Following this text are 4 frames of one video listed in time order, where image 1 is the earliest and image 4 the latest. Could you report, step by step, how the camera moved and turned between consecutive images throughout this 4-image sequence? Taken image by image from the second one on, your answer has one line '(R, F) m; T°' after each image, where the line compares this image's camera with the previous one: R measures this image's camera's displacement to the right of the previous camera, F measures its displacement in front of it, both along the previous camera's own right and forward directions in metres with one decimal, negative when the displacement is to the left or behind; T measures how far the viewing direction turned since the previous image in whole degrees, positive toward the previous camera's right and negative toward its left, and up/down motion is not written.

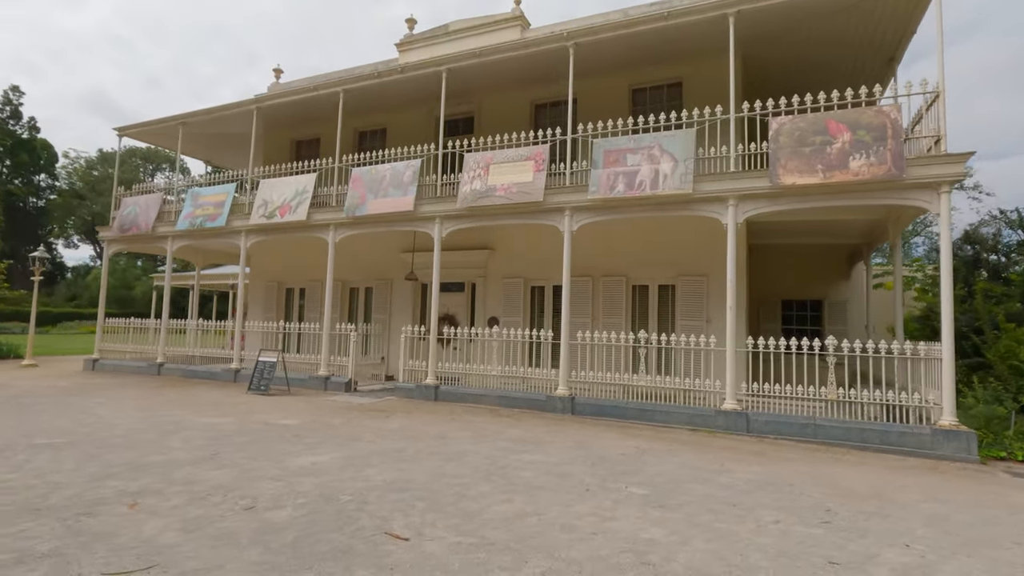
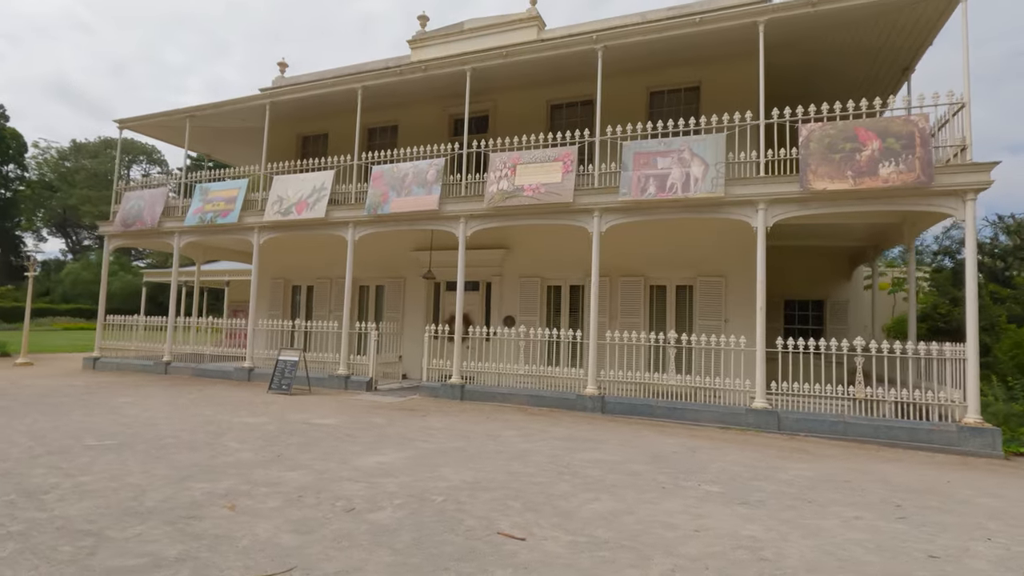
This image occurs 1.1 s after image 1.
(-0.9, 0.0) m; +2°
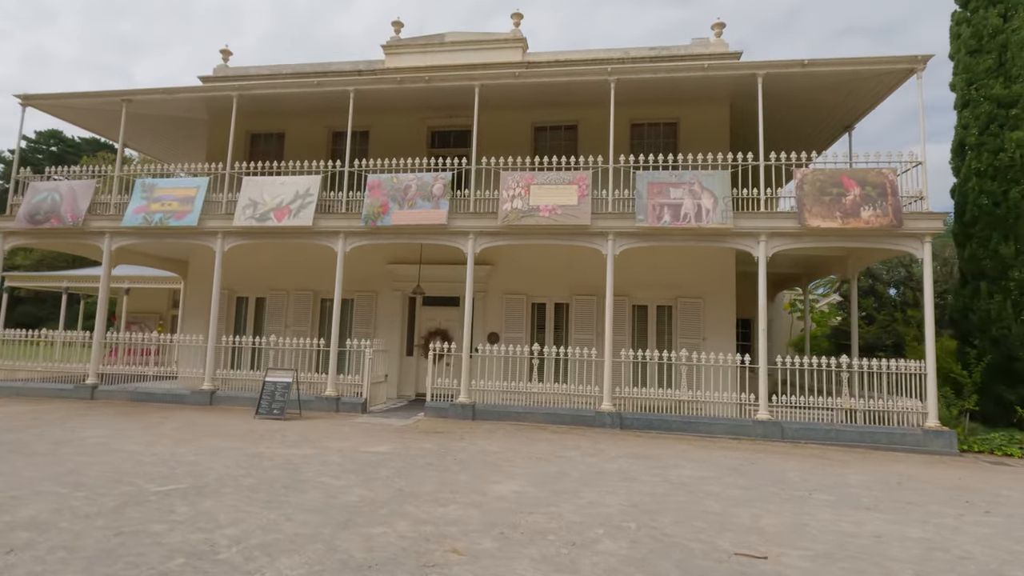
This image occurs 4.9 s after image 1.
(-2.5, +0.2) m; +13°
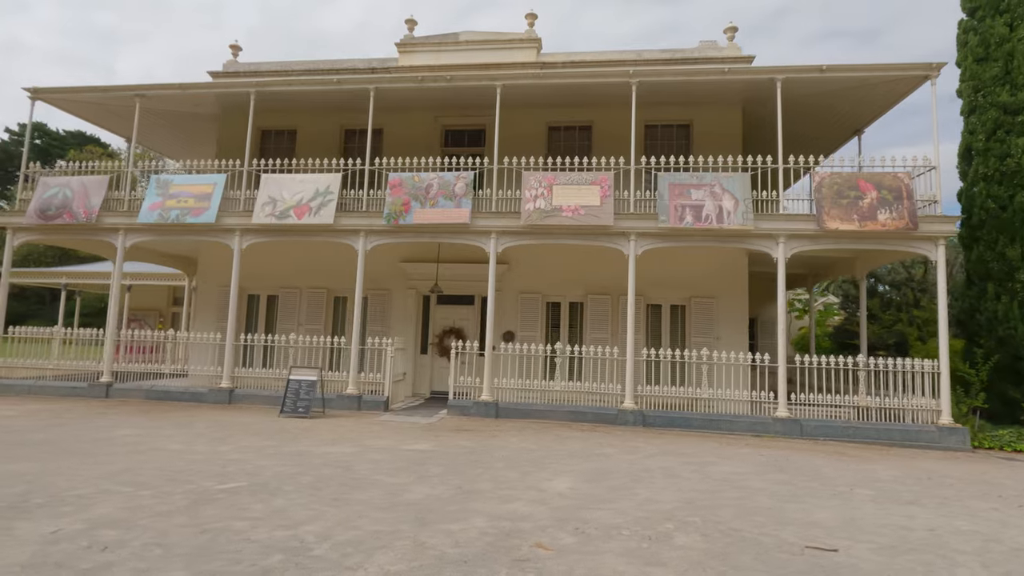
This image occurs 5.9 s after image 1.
(-0.7, -0.1) m; +1°
